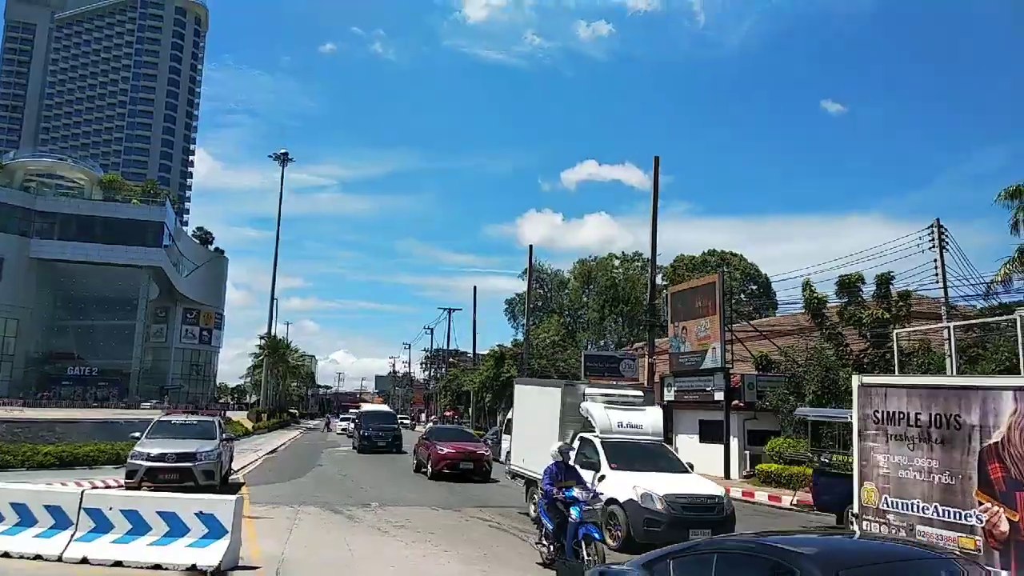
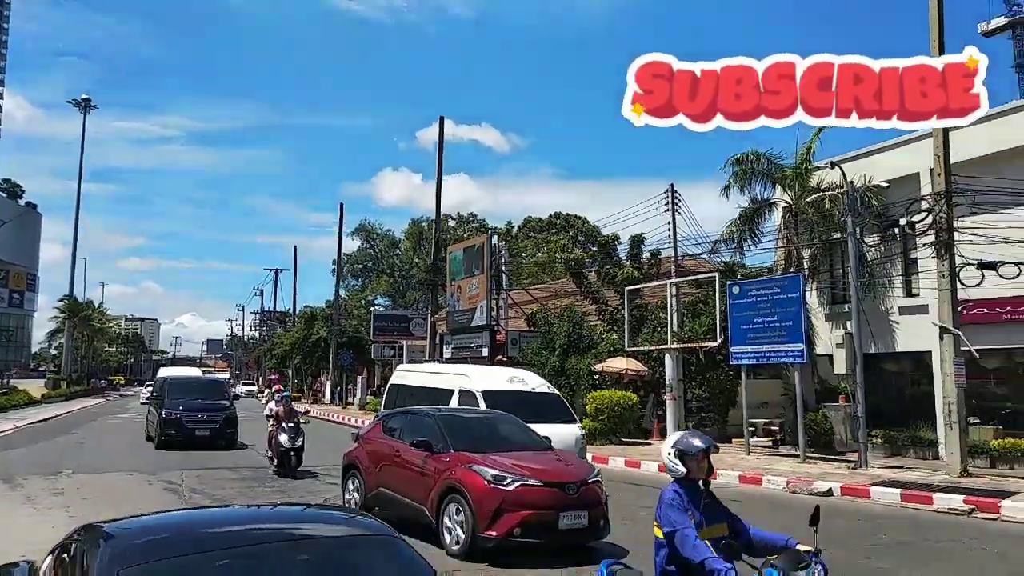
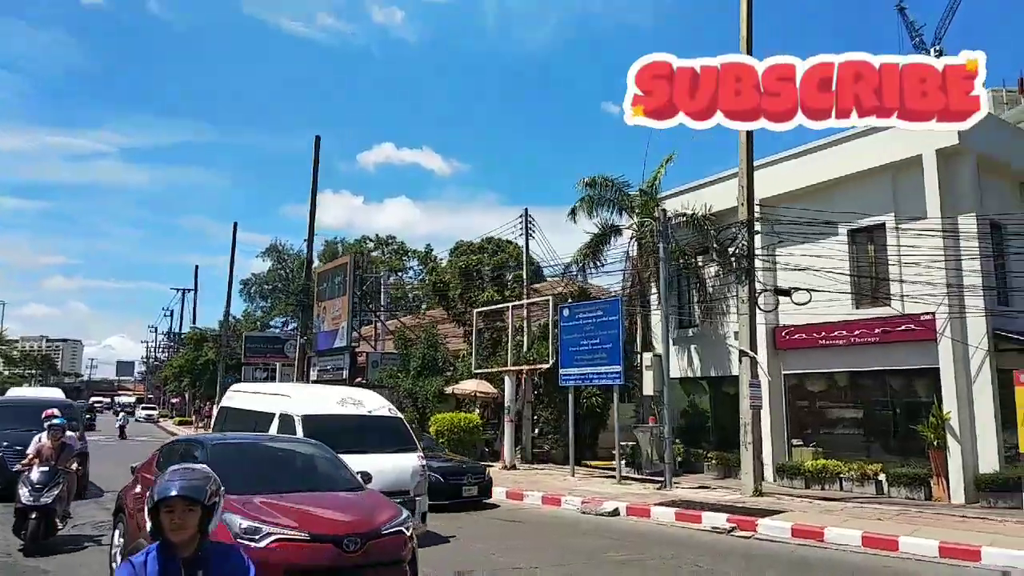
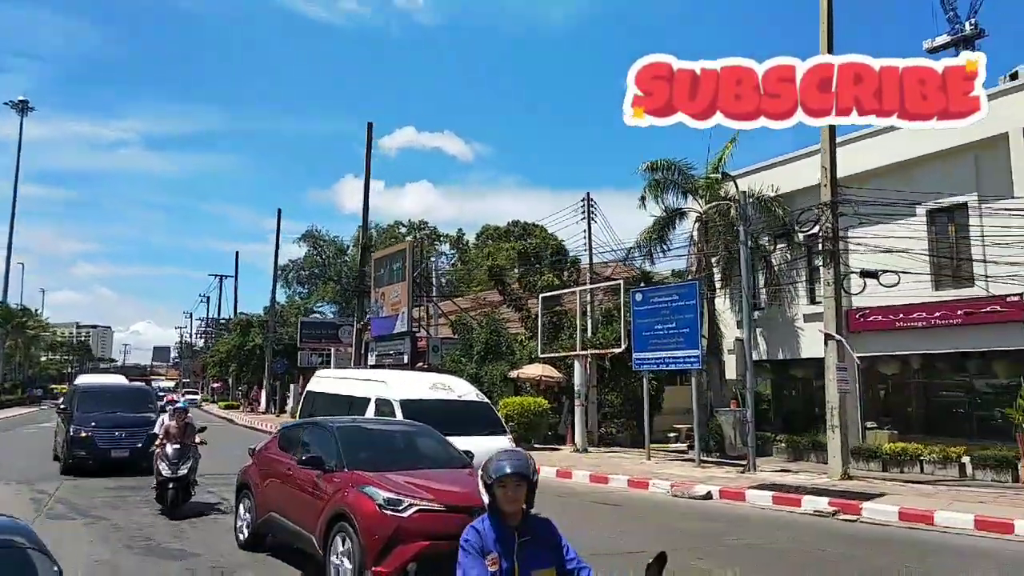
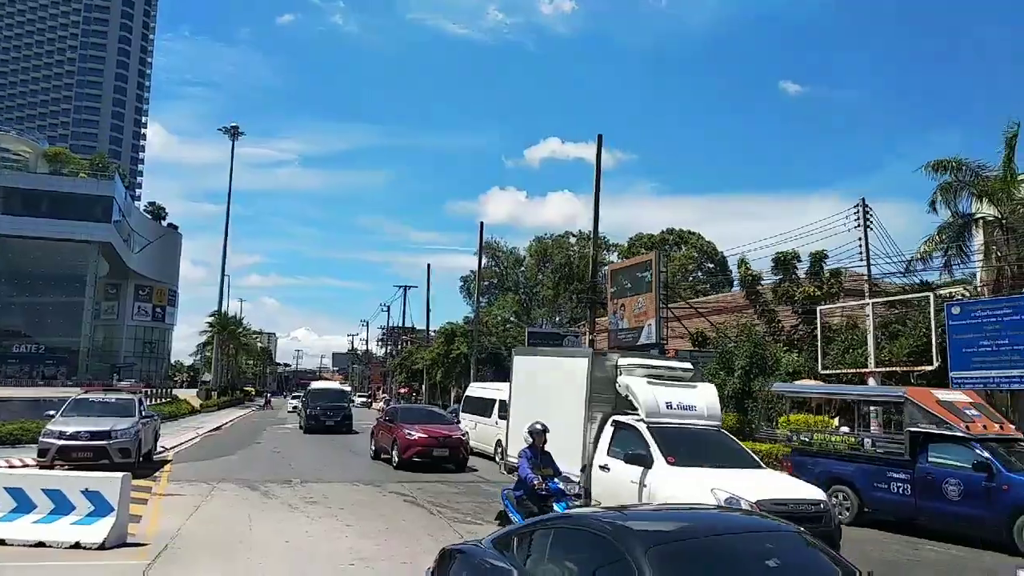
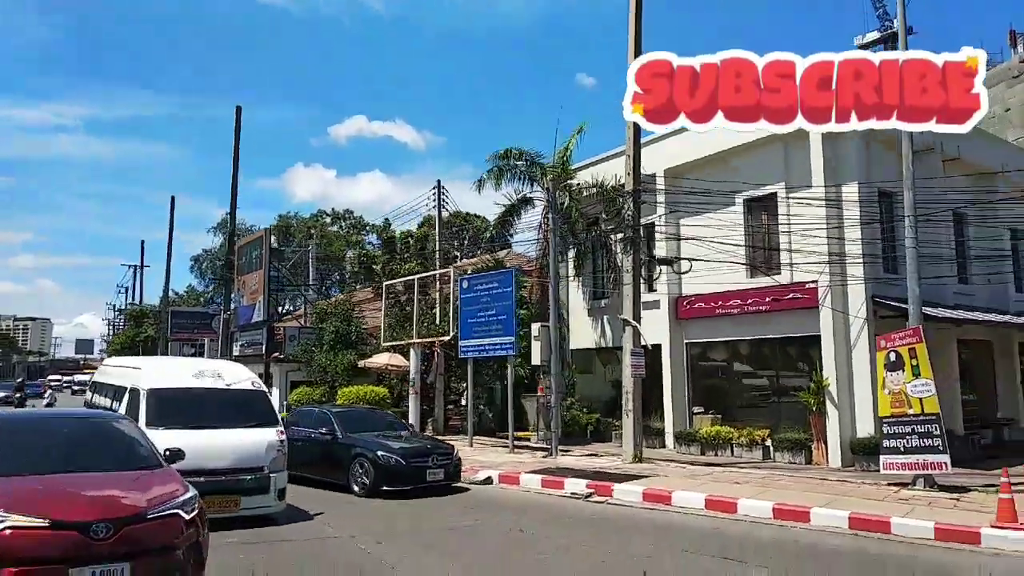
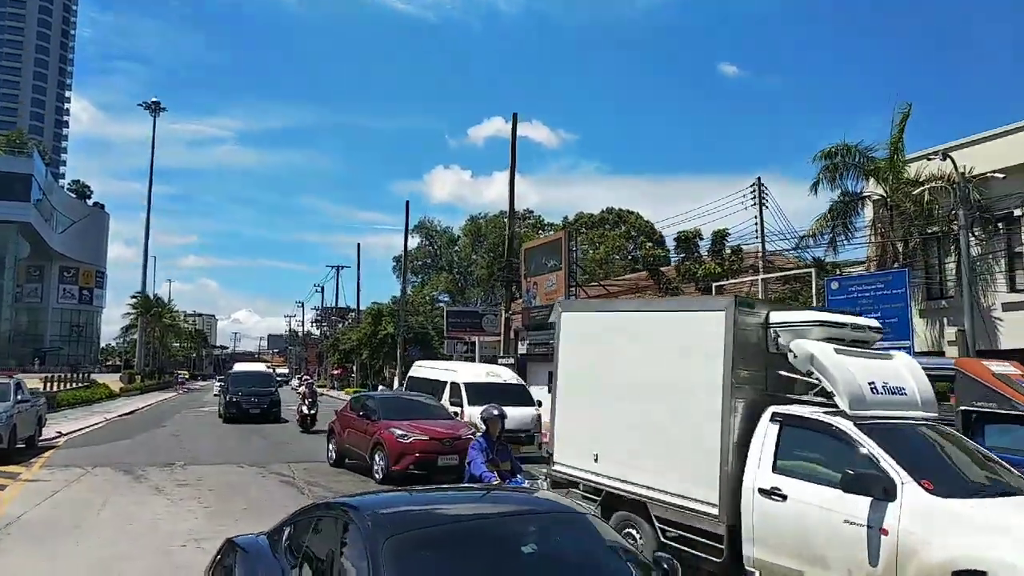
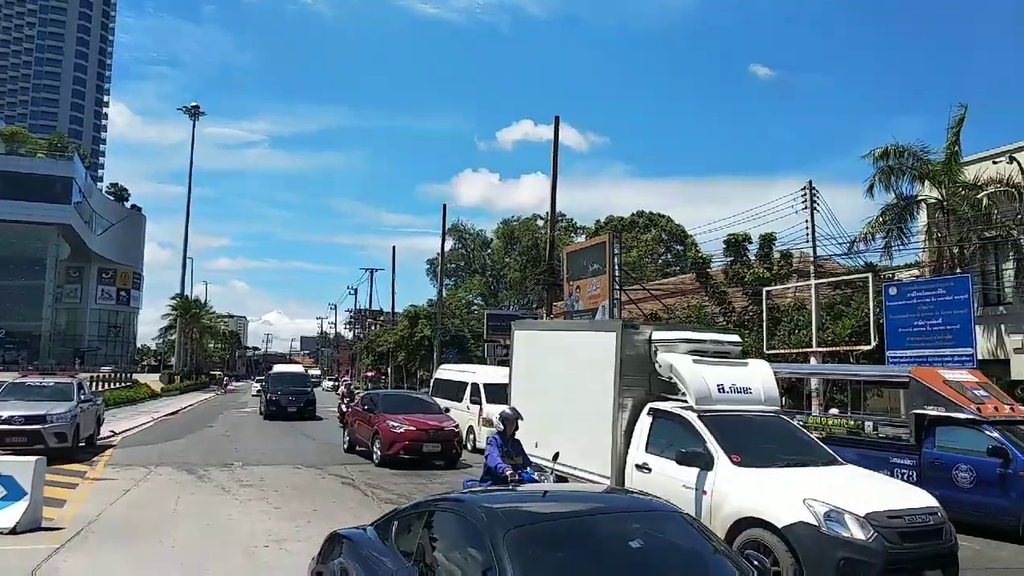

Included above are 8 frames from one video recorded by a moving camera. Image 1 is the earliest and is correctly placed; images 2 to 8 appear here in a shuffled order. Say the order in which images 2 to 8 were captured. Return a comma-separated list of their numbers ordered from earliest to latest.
5, 8, 7, 2, 4, 3, 6
